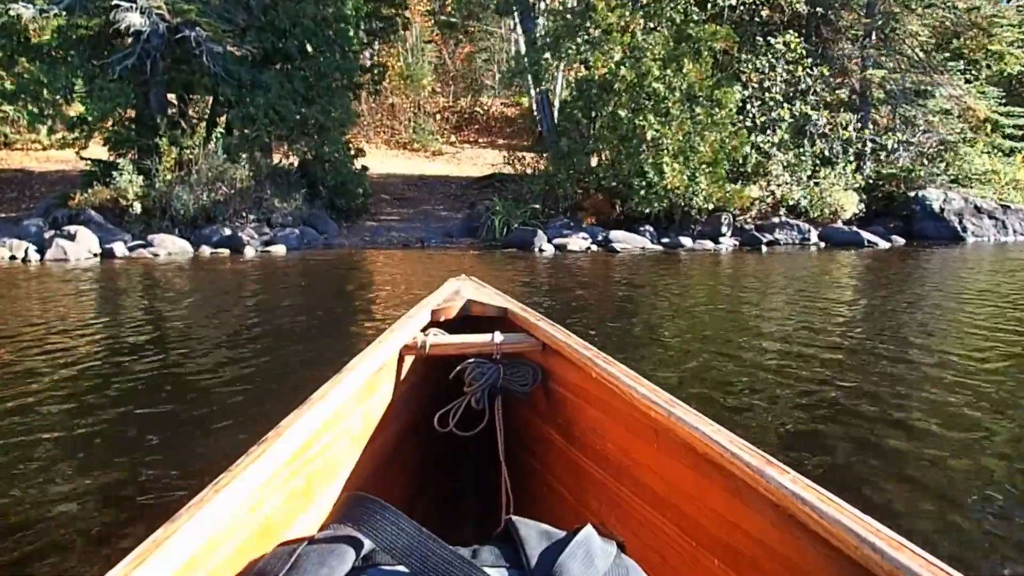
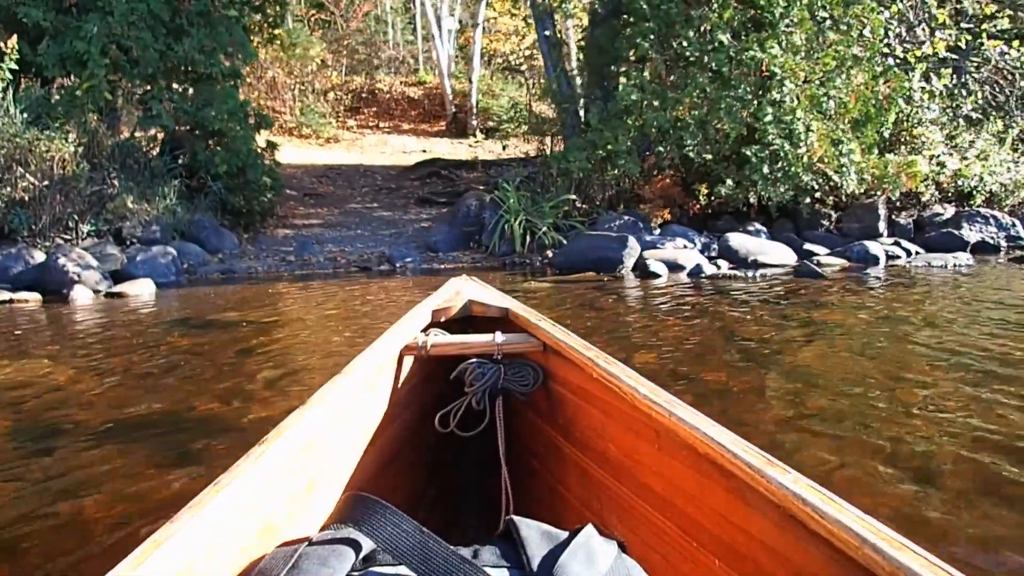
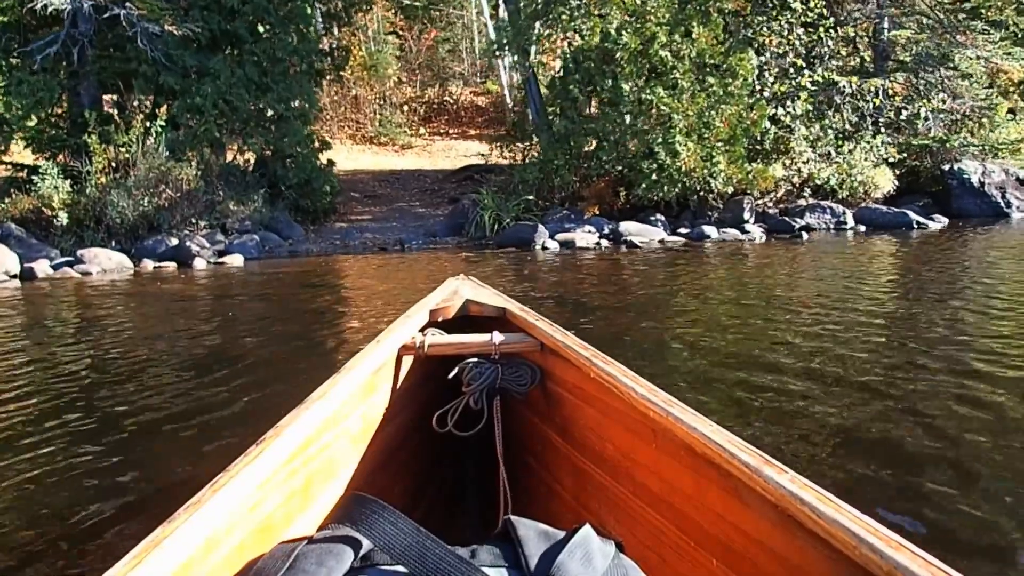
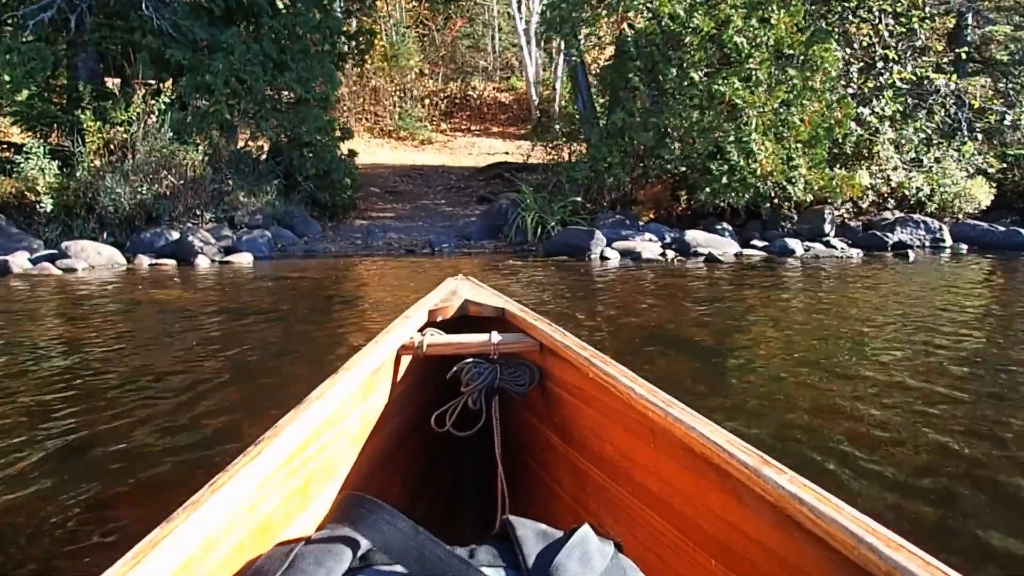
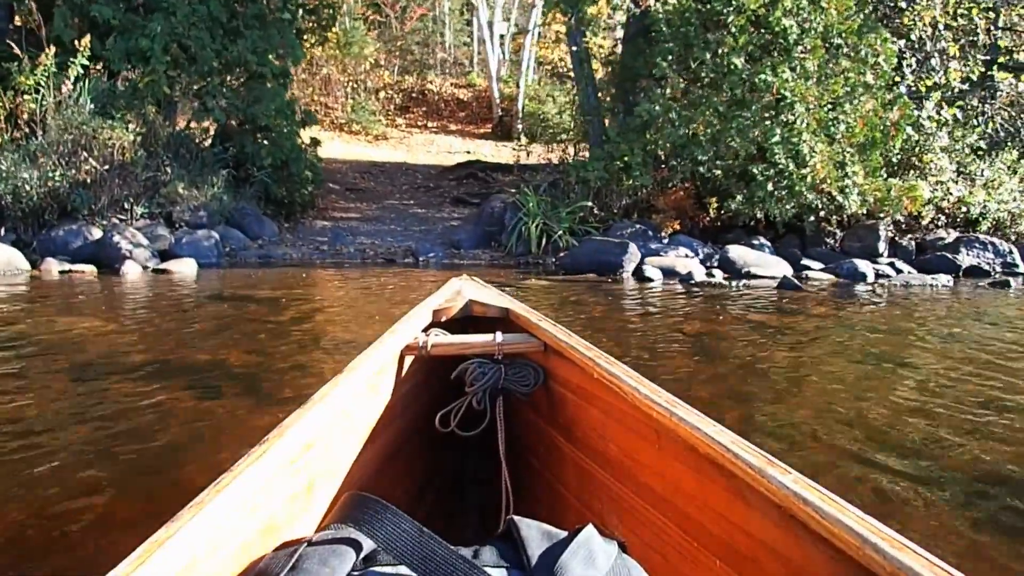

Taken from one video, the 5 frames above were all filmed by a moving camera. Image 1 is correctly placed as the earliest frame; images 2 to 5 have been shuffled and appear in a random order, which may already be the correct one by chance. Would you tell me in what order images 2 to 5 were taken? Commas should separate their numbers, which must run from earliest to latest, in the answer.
3, 4, 5, 2
